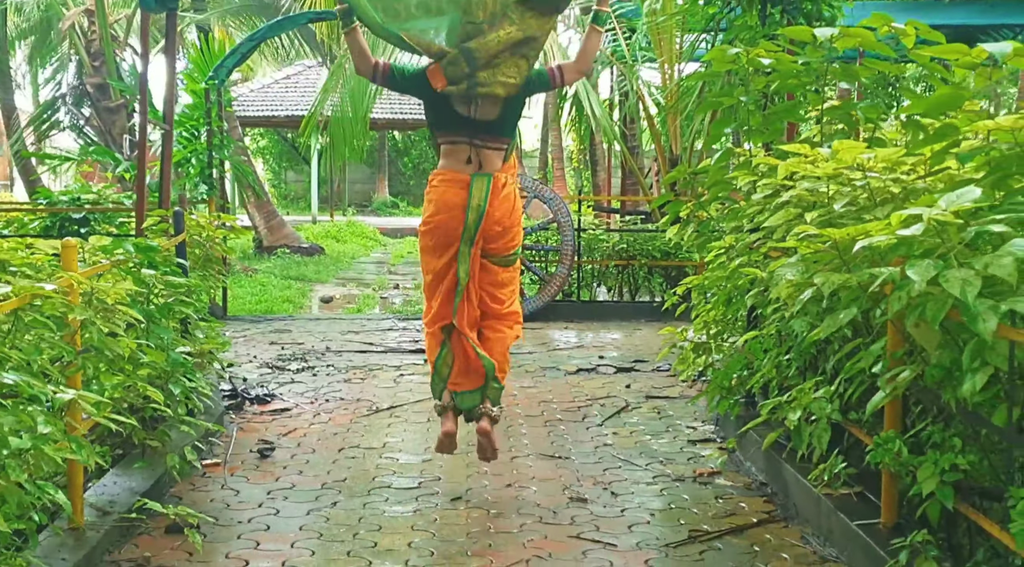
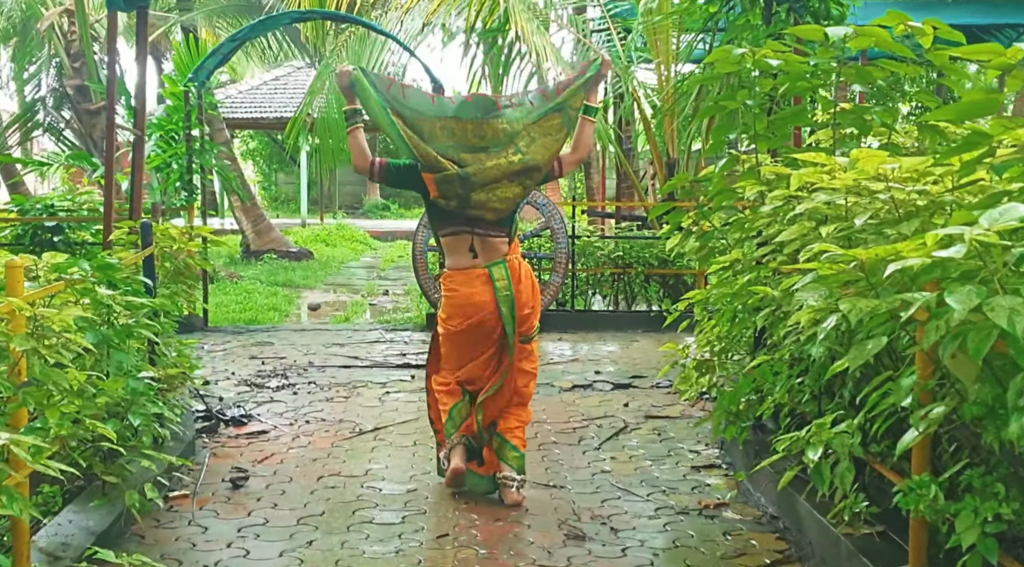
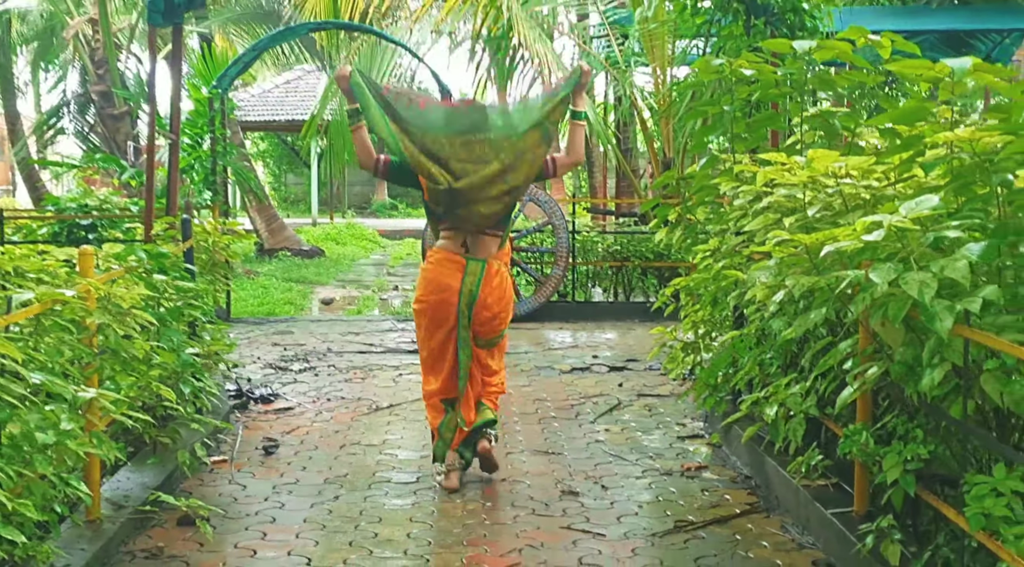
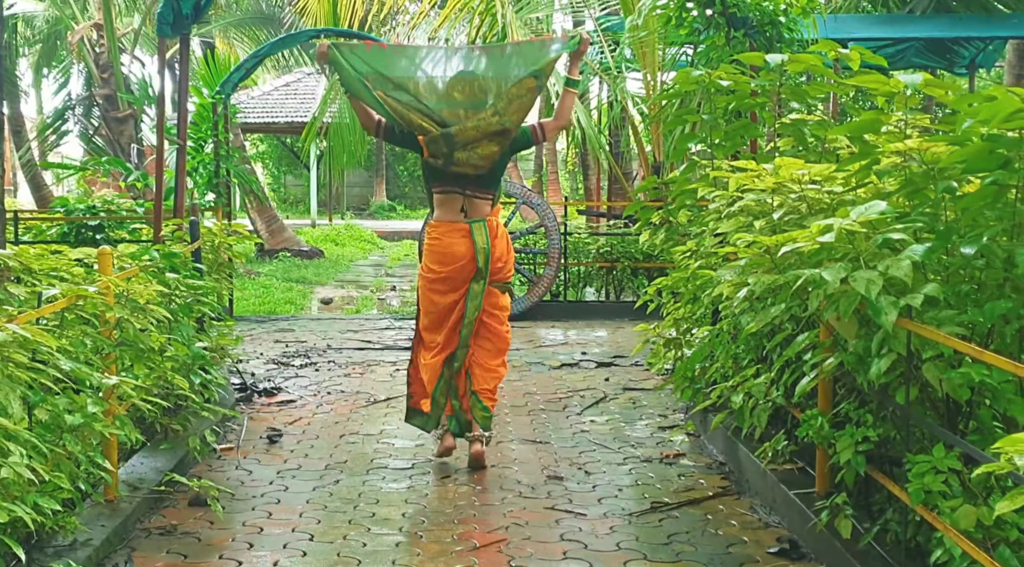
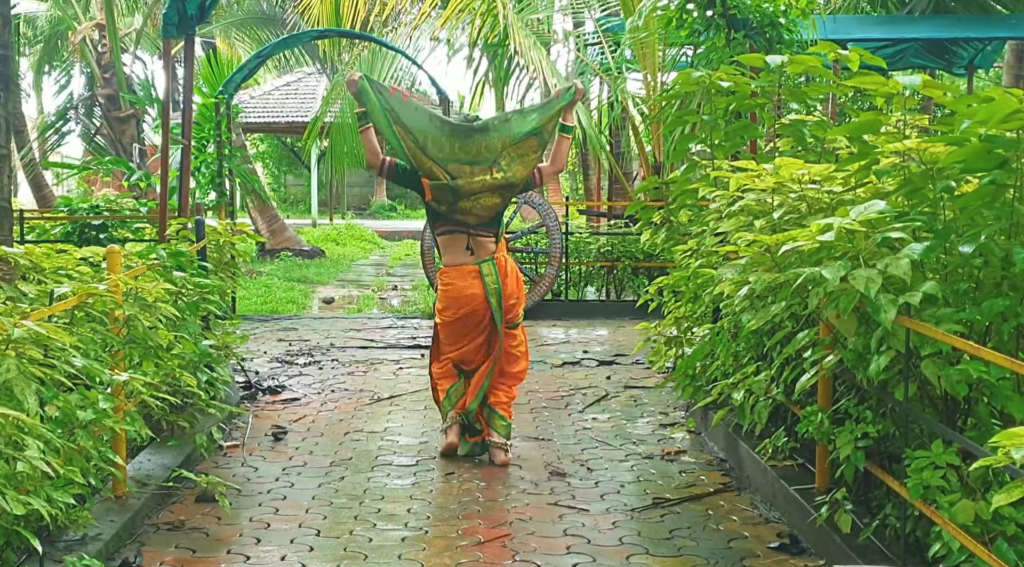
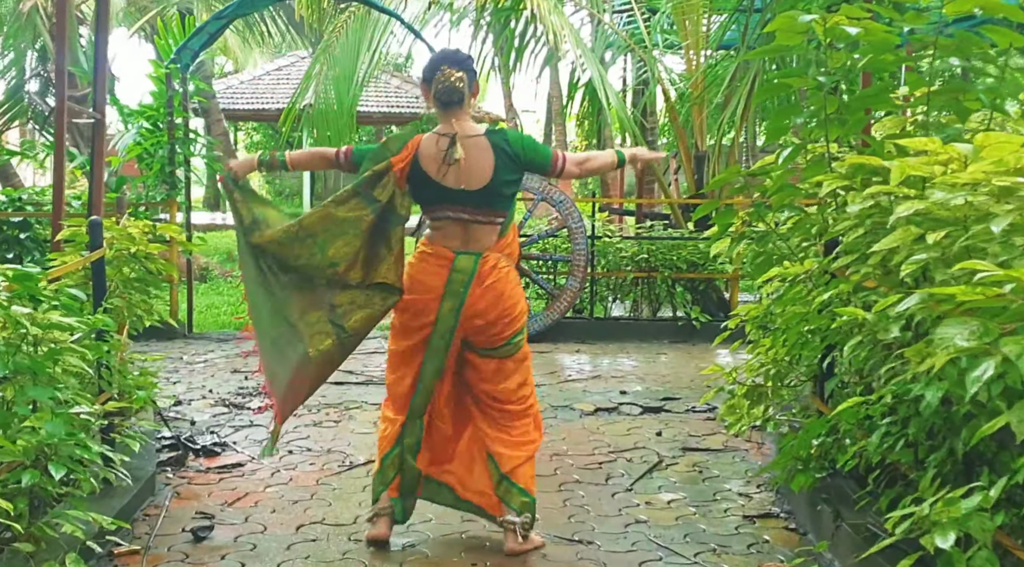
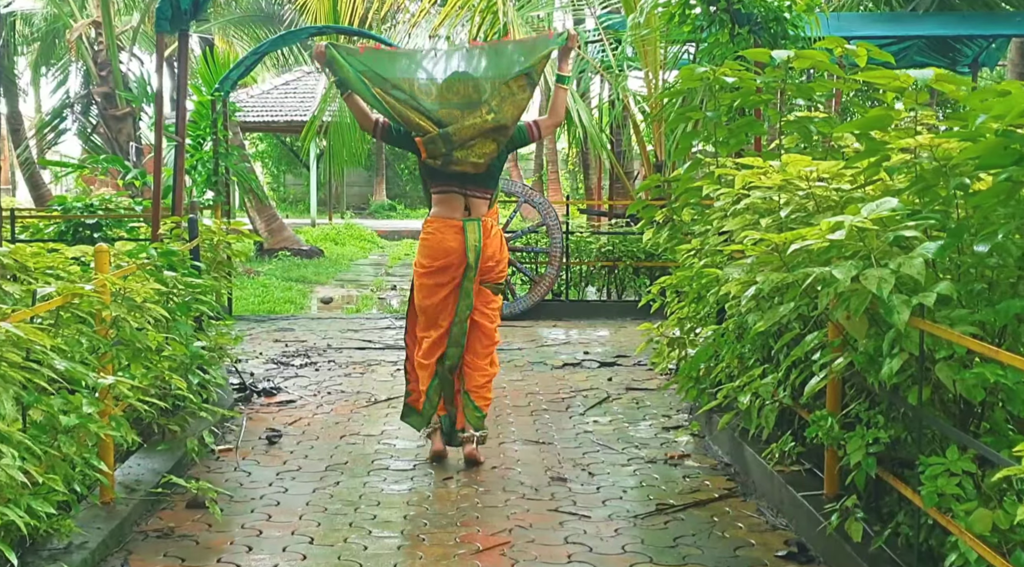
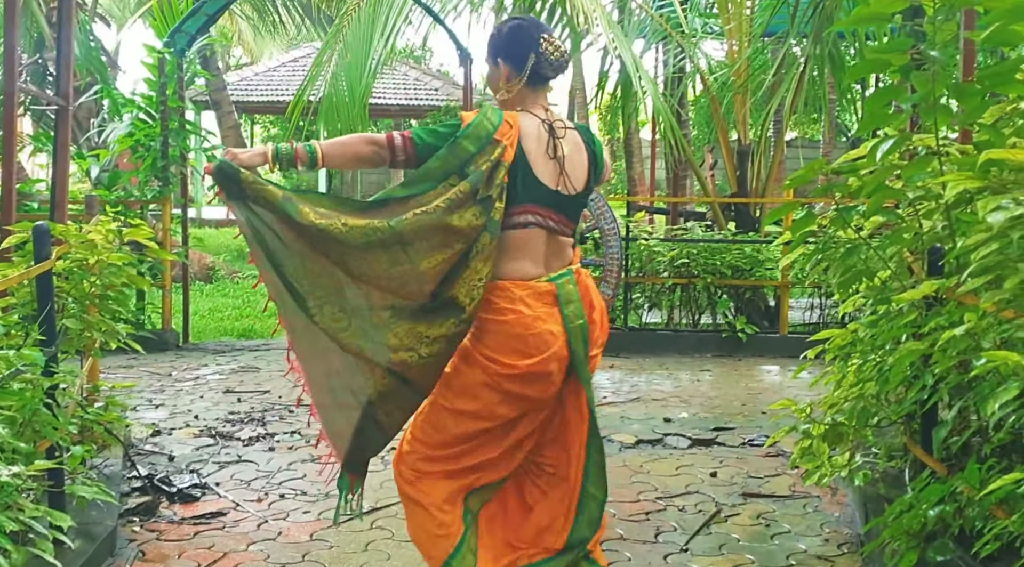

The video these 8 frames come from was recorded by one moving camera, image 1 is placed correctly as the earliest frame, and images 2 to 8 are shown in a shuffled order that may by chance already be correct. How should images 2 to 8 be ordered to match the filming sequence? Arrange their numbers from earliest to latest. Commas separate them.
3, 4, 5, 7, 2, 6, 8
